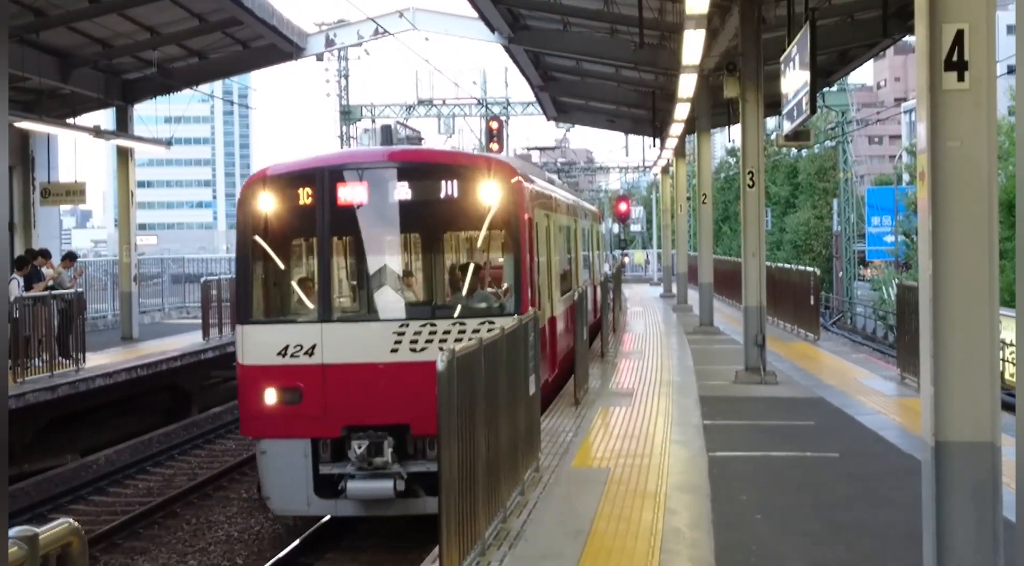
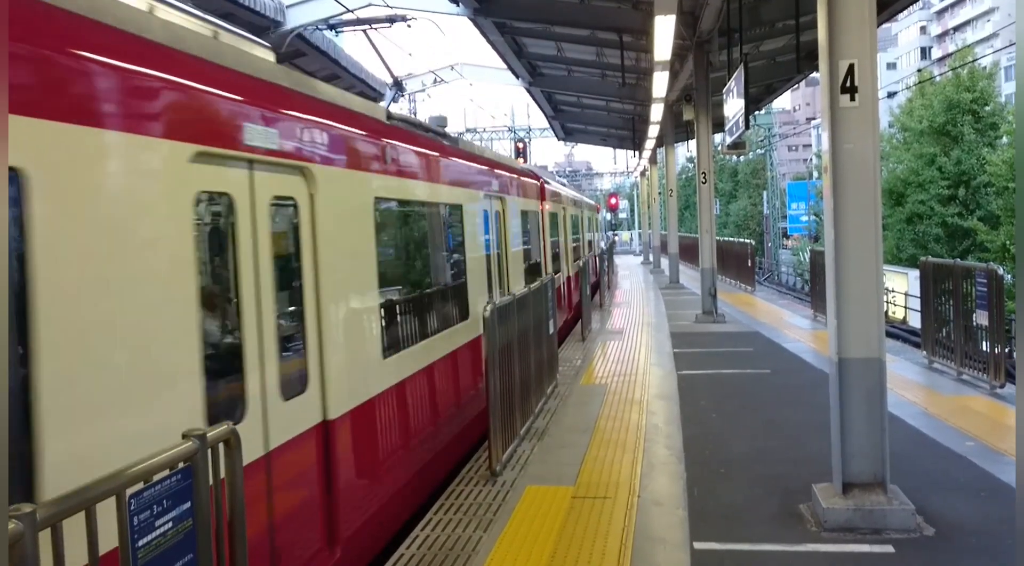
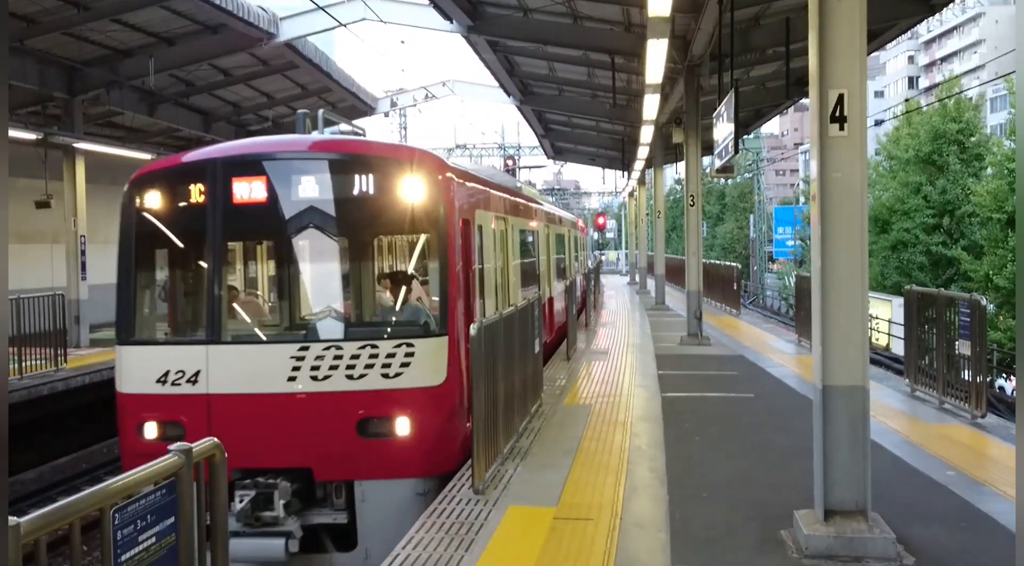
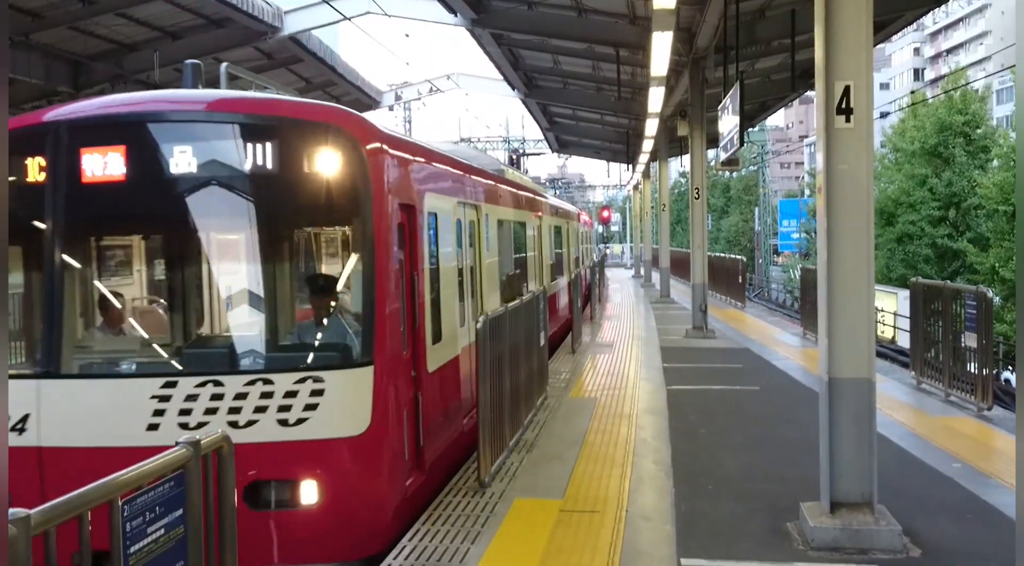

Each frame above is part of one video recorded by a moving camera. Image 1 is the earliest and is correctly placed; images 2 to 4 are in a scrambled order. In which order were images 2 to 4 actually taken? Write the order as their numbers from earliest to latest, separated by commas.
3, 4, 2
